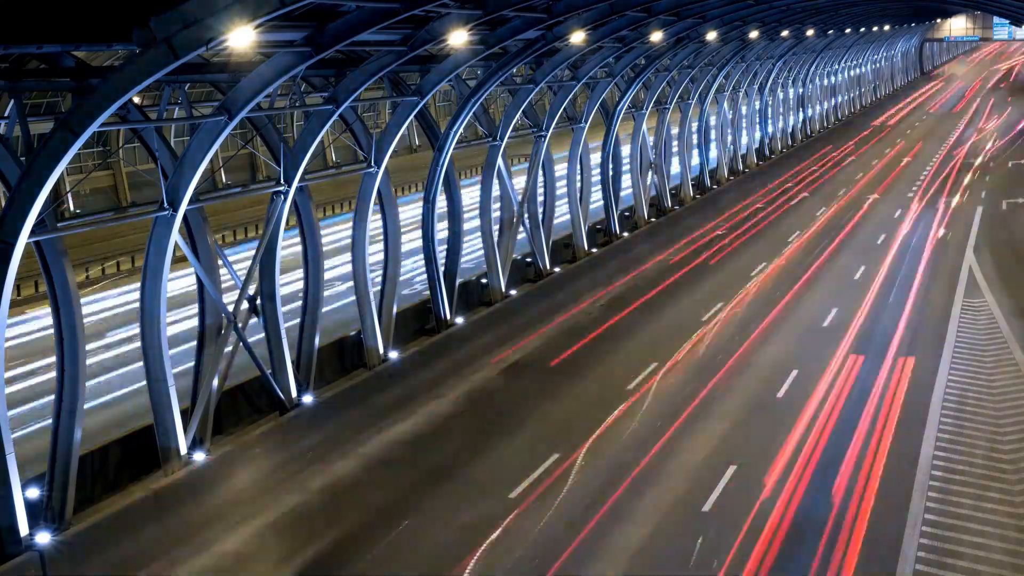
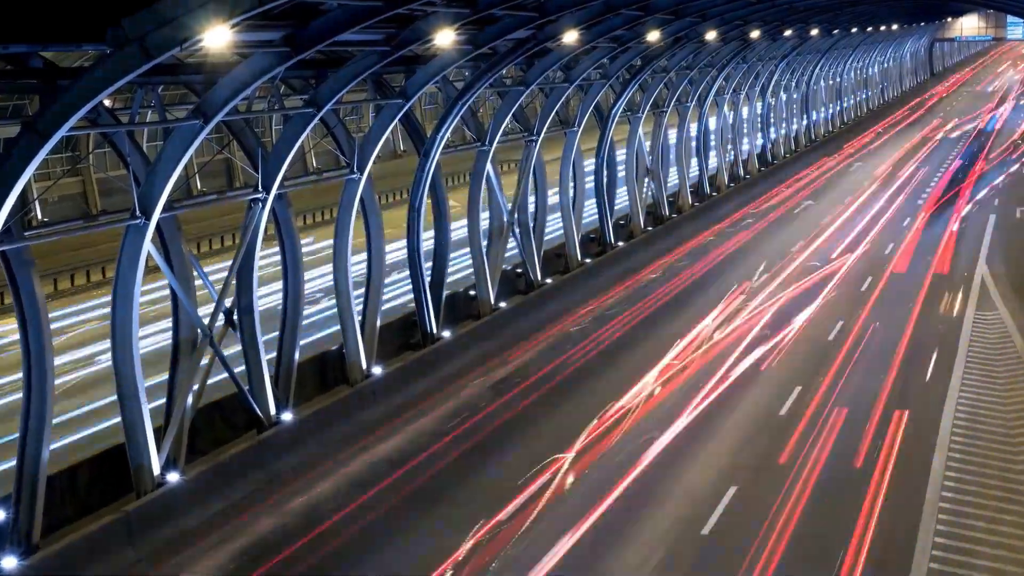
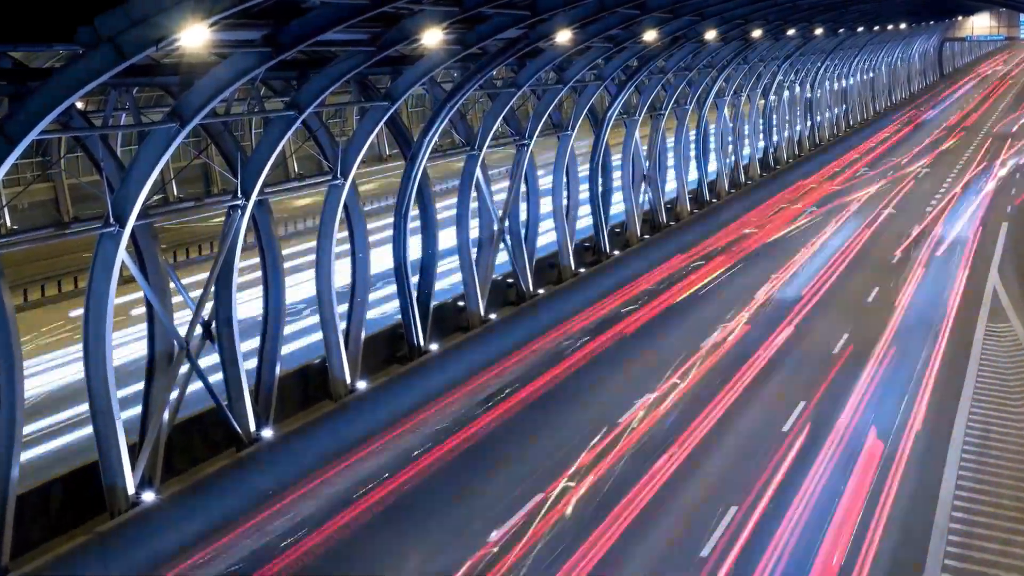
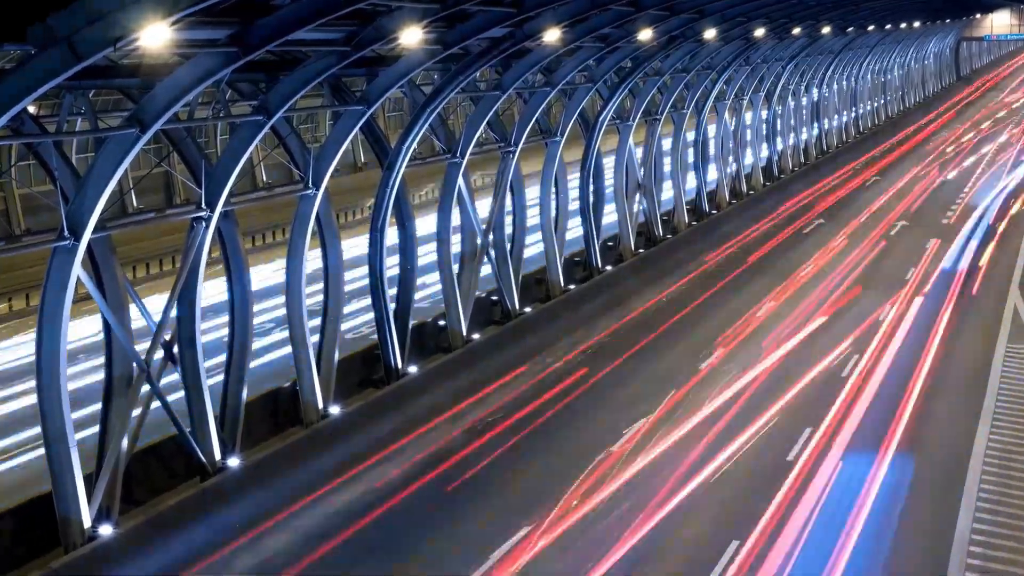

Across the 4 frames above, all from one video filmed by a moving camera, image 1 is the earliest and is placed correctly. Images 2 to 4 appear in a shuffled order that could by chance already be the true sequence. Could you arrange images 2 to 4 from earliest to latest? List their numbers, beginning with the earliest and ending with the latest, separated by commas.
2, 3, 4
